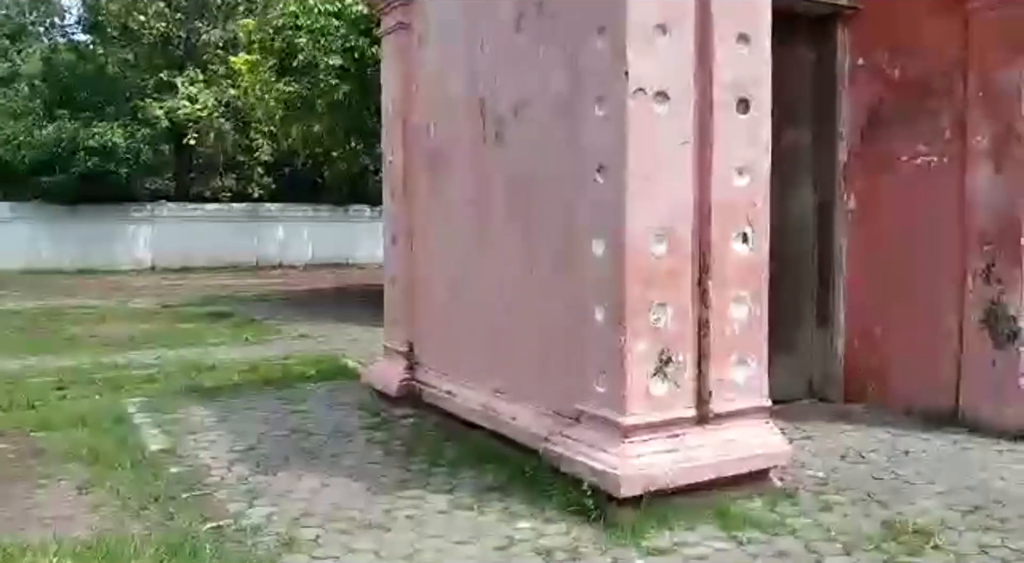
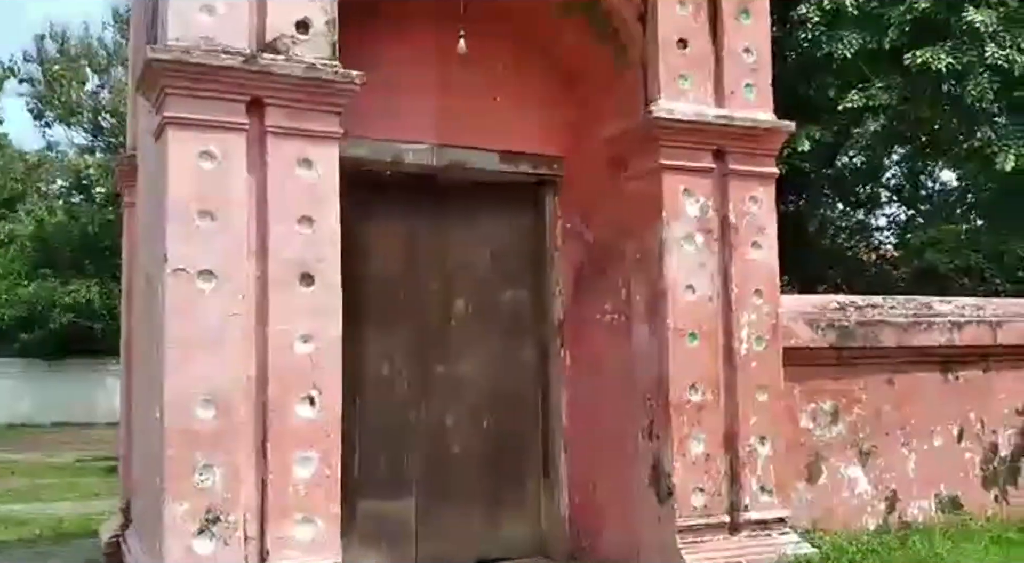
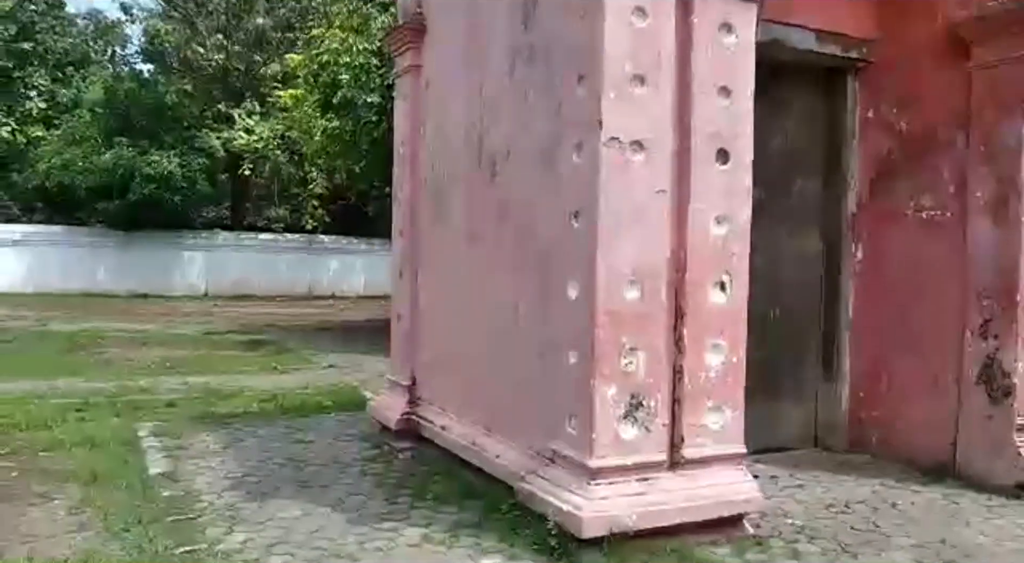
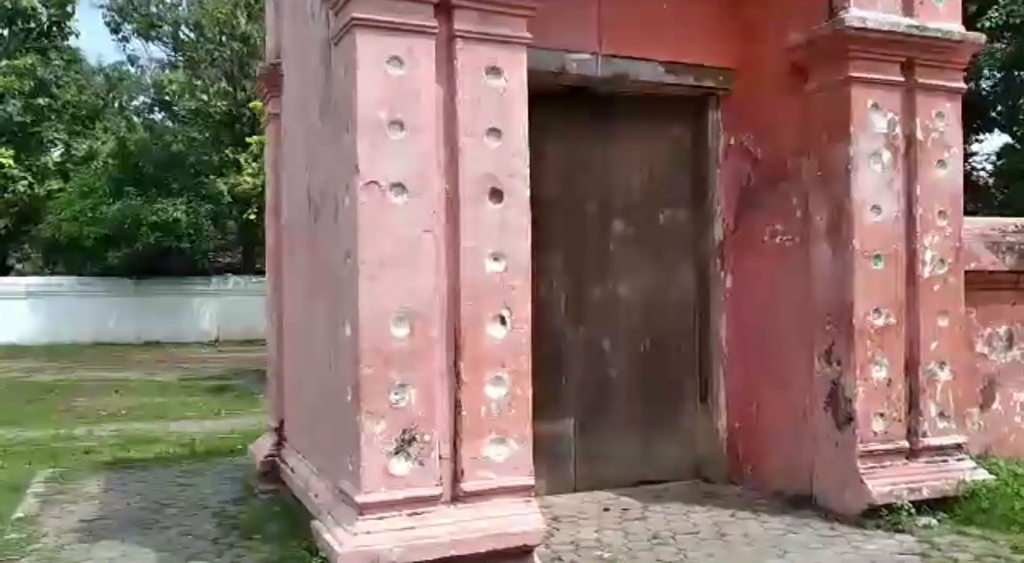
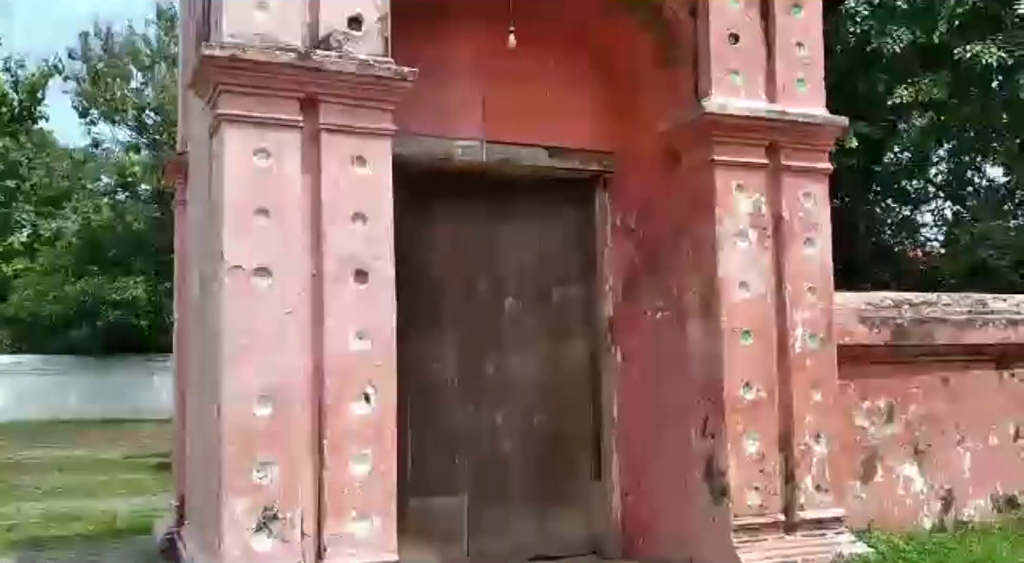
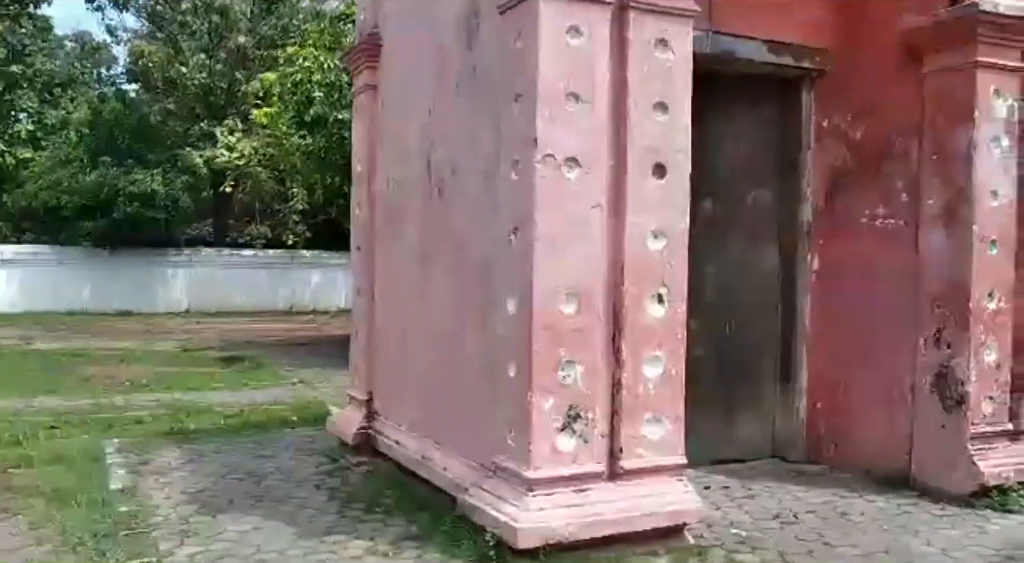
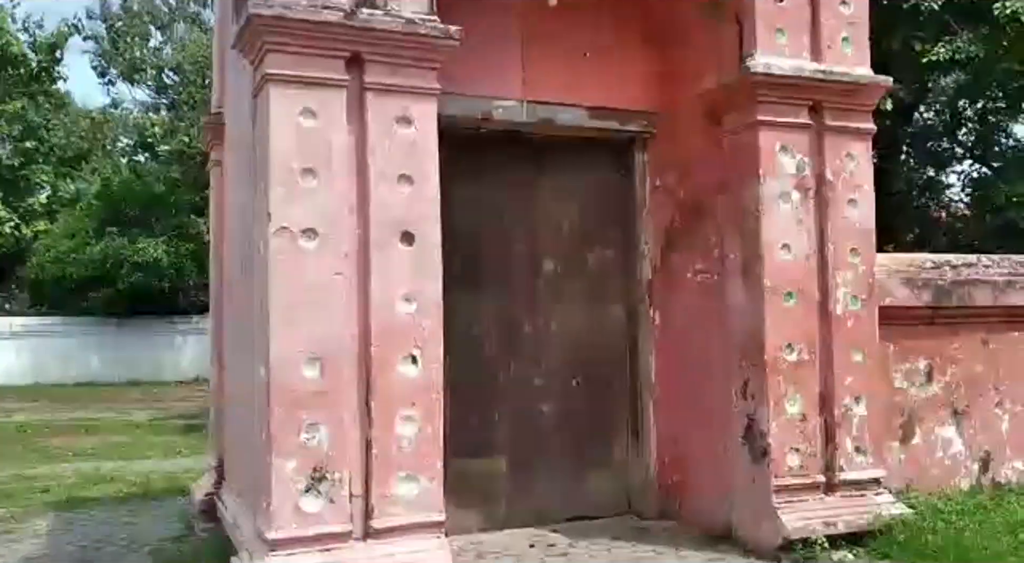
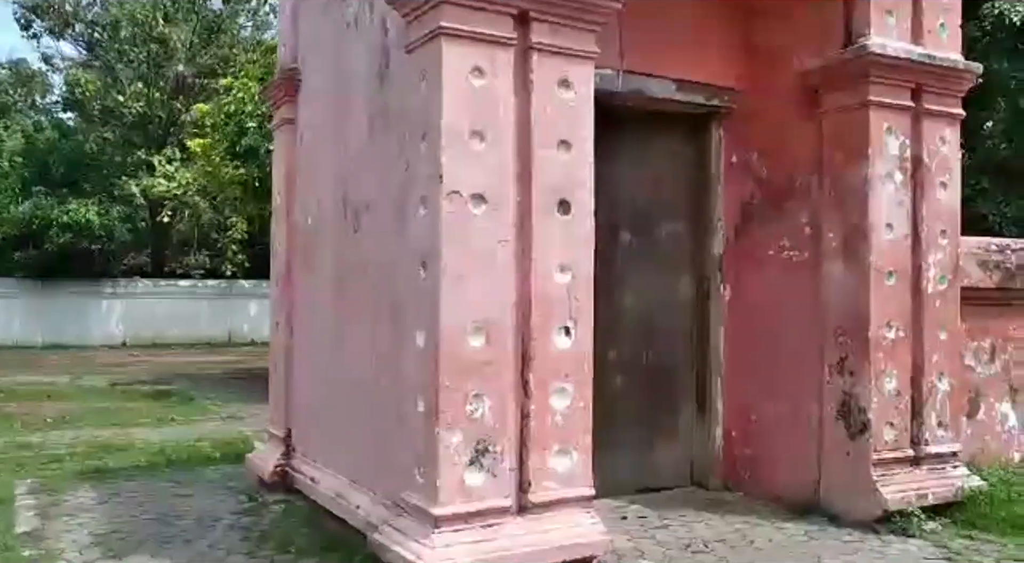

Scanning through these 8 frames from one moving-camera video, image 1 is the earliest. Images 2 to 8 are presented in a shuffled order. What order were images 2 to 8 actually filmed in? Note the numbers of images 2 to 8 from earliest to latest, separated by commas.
3, 6, 8, 4, 7, 5, 2
